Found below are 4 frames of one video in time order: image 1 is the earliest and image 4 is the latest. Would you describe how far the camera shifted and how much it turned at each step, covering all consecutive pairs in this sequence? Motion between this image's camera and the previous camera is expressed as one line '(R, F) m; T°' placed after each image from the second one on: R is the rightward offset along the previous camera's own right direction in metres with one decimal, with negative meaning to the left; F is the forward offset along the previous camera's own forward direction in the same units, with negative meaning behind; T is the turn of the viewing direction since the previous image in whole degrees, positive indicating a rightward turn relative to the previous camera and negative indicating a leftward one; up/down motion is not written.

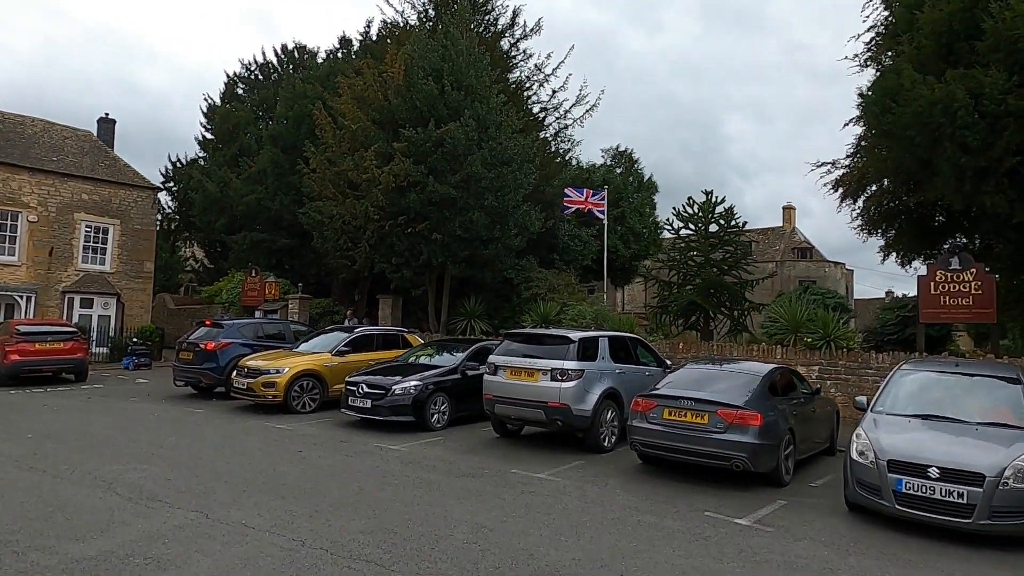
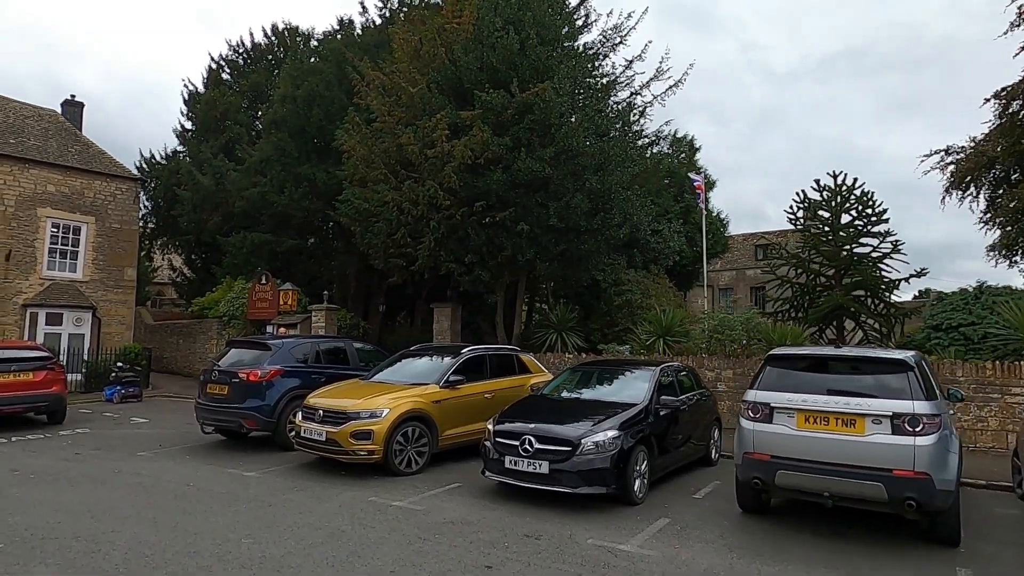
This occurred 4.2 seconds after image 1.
(-3.2, +4.0) m; +3°
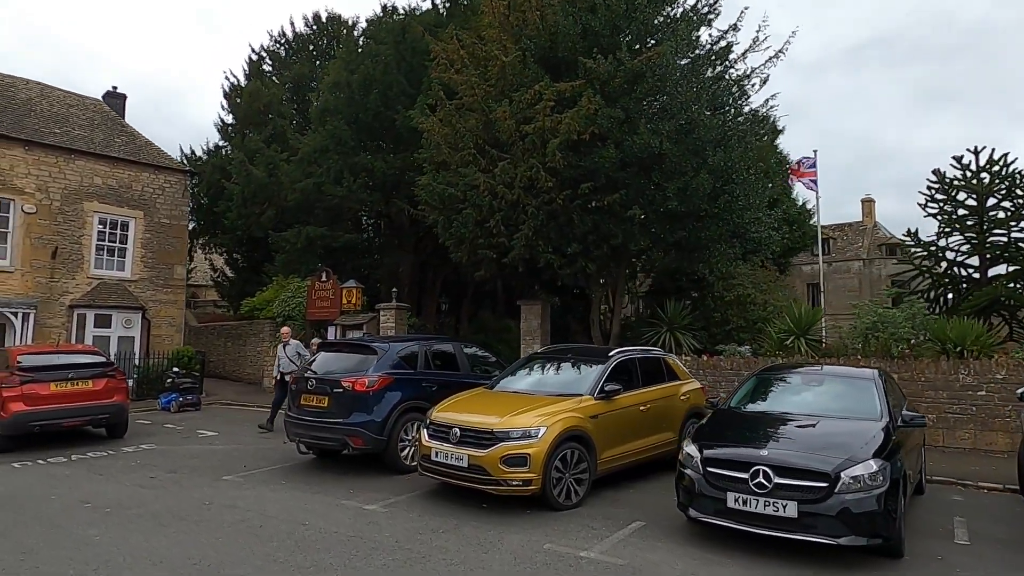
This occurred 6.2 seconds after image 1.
(-1.8, +1.7) m; -2°
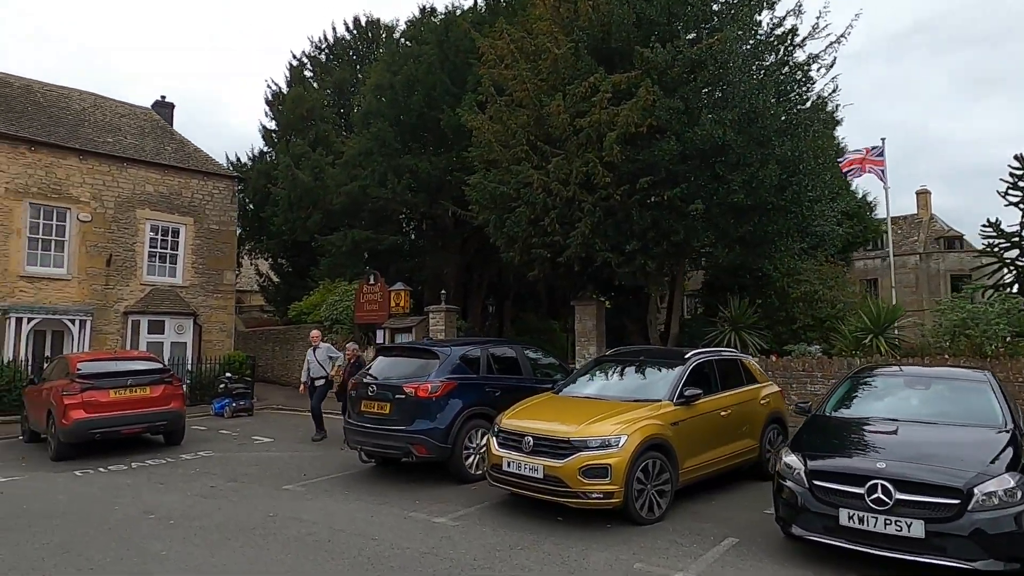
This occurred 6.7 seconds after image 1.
(-0.4, +0.4) m; -3°
